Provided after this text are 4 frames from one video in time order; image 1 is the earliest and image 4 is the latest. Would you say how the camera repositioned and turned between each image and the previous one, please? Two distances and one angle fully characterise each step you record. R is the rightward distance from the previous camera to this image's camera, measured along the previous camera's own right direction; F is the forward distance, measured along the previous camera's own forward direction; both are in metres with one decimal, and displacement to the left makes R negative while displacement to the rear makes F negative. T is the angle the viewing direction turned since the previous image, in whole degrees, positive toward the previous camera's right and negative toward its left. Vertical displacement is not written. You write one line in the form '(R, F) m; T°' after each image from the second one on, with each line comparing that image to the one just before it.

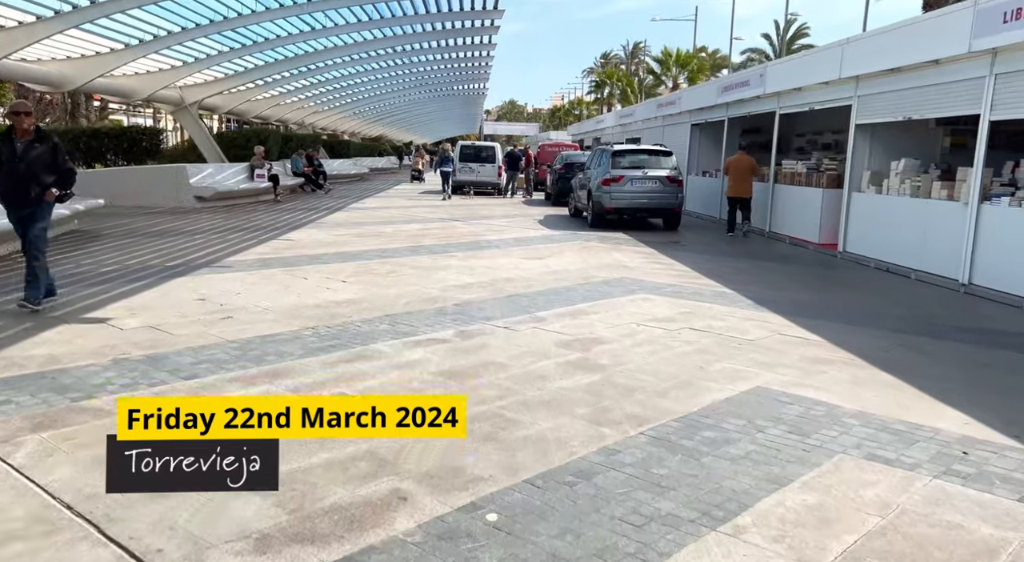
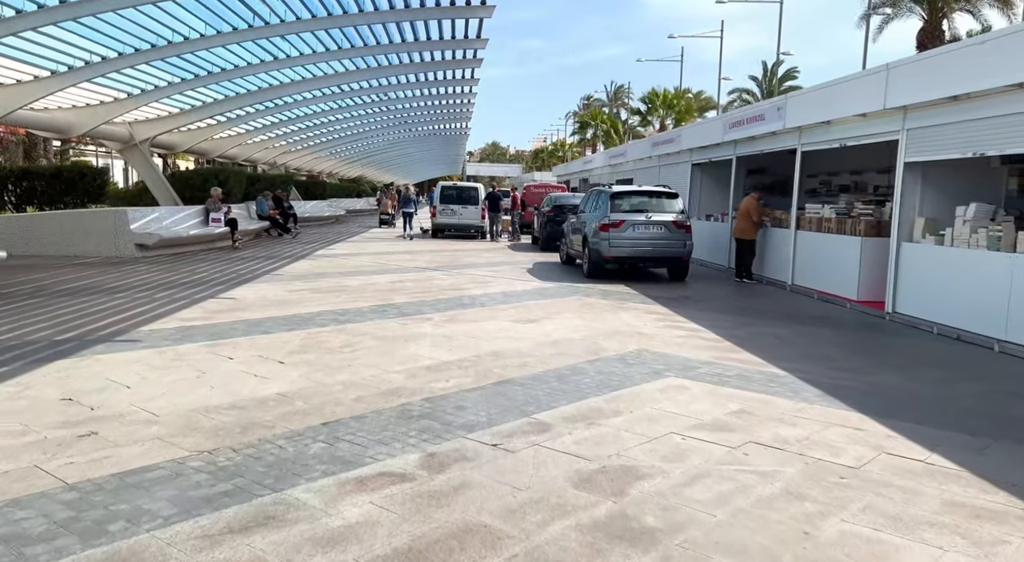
(-0.1, +1.9) m; +1°
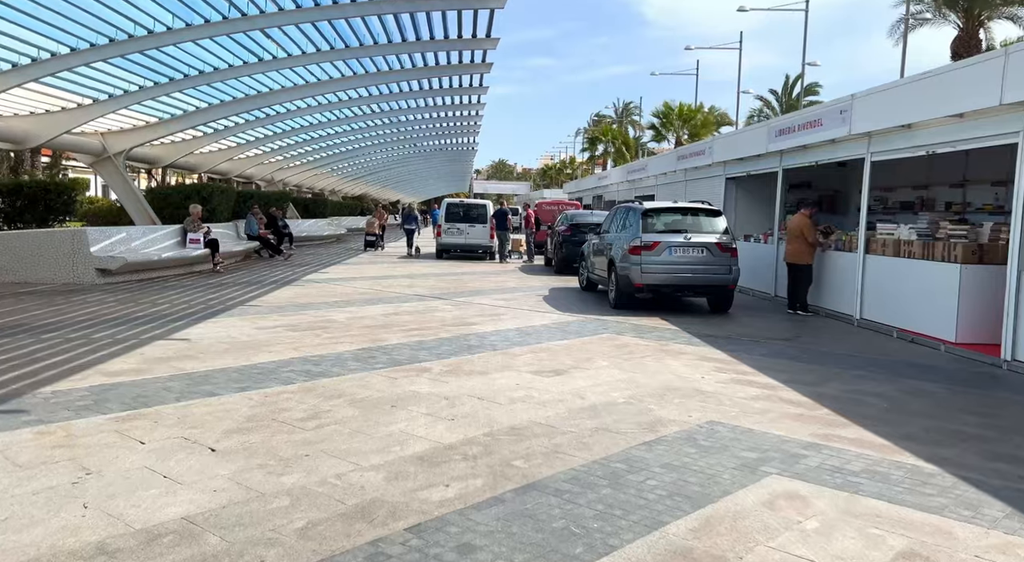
(-0.1, +1.9) m; -1°
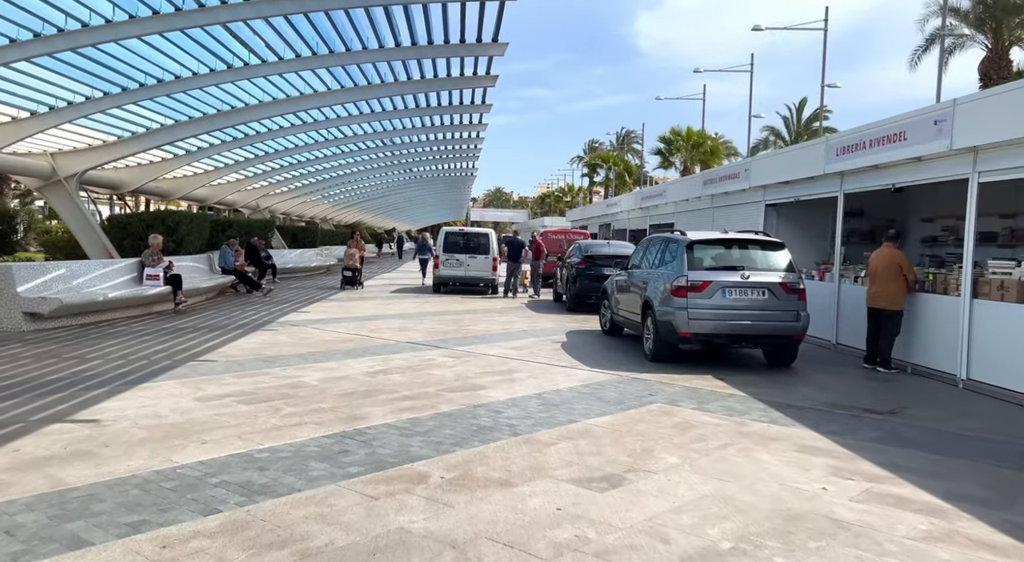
(-0.3, +2.1) m; 0°
